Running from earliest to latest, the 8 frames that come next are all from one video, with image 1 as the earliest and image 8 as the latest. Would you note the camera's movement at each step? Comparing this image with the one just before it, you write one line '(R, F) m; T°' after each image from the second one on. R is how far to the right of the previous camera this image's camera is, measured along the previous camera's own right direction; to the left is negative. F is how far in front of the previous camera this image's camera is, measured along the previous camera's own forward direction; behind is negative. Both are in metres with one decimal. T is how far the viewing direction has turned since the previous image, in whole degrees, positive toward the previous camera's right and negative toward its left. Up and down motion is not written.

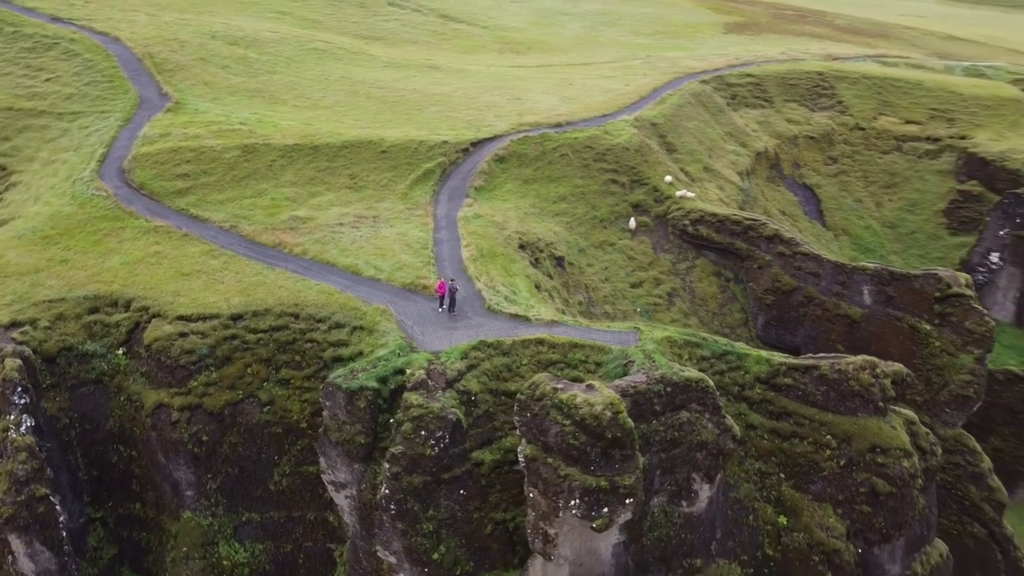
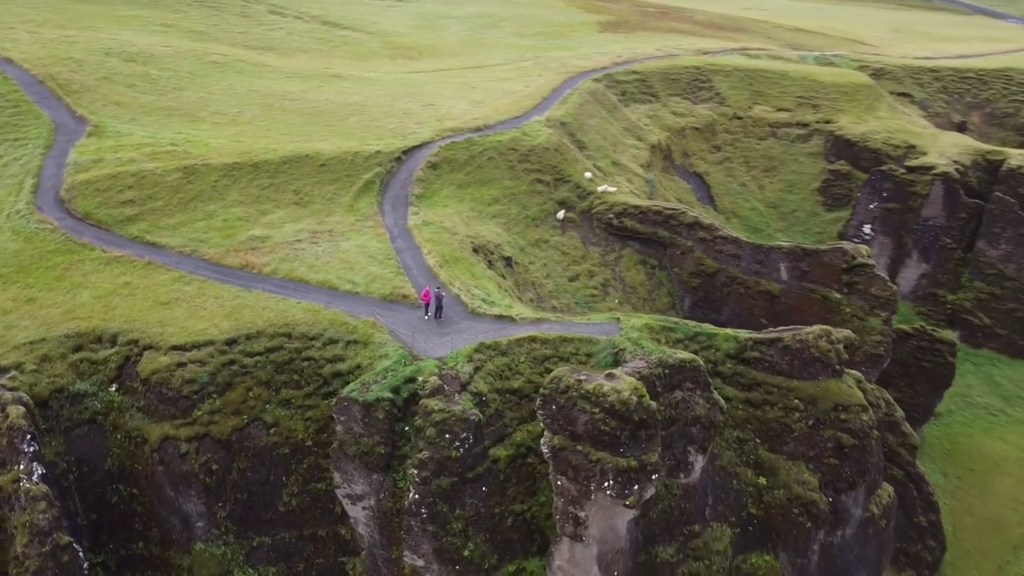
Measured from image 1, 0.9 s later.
(-3.8, -0.8) m; +9°
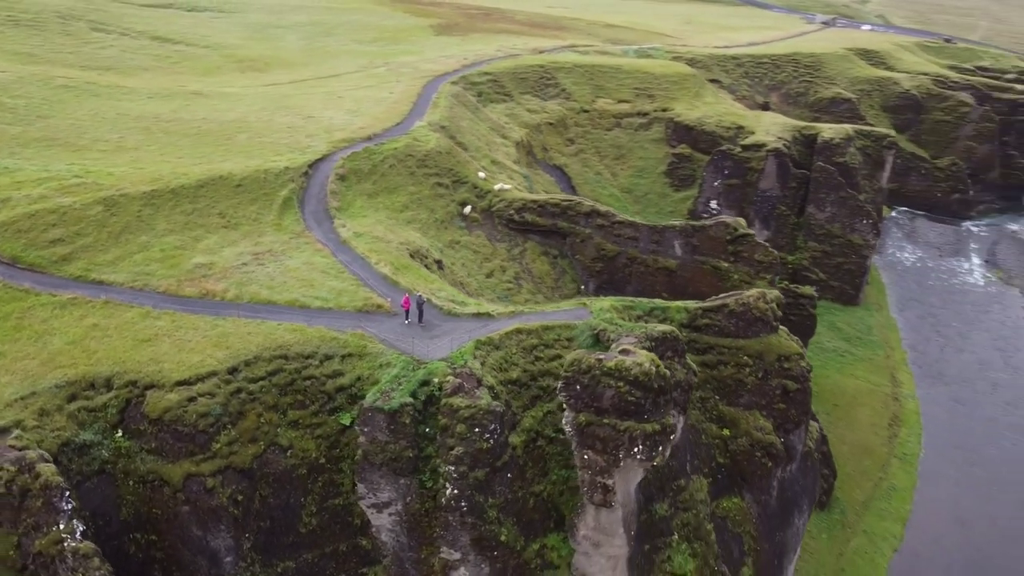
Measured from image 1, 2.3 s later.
(-5.4, -0.7) m; +13°
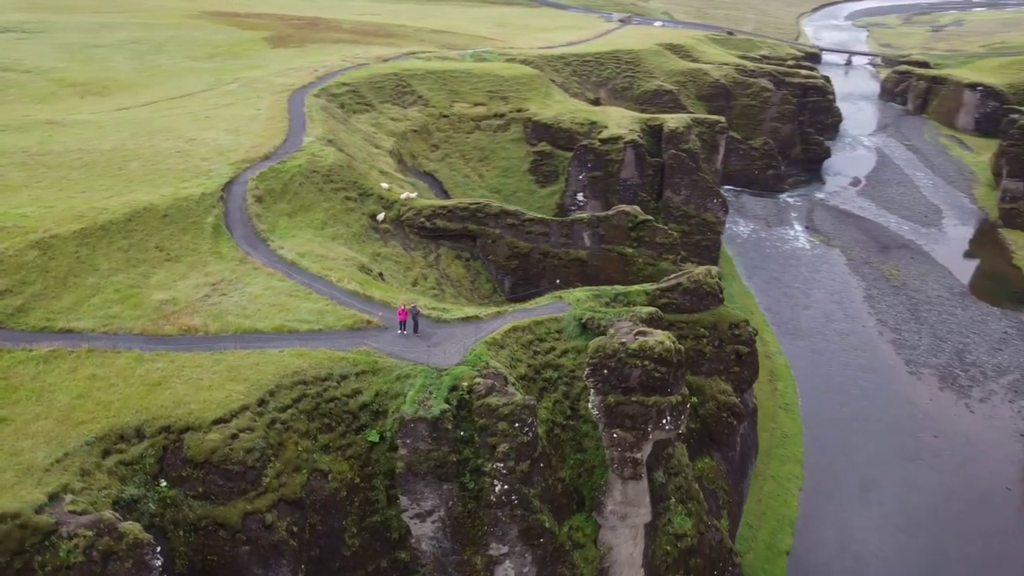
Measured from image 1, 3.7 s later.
(-6.0, -0.4) m; +13°
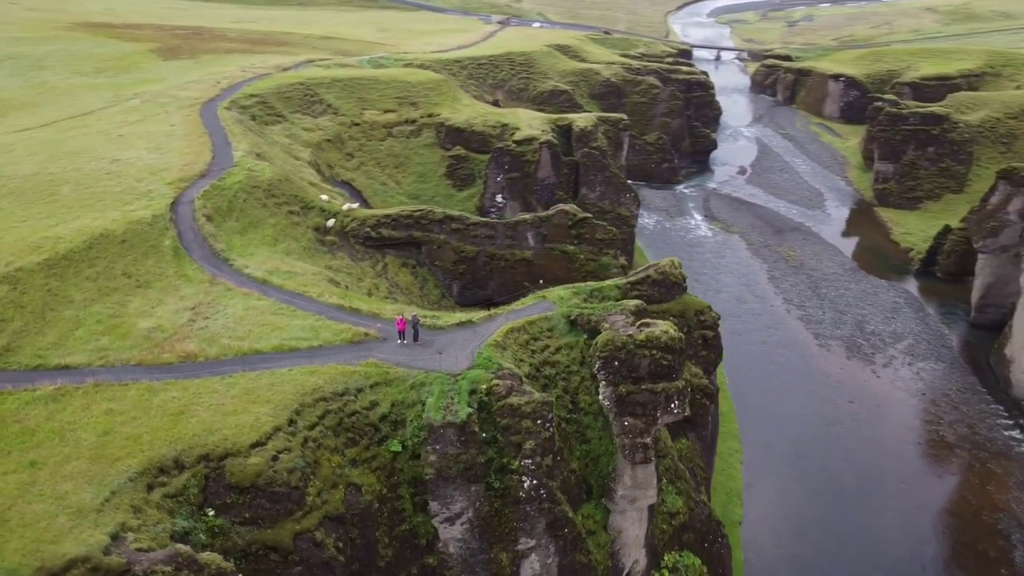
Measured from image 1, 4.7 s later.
(-3.9, -0.5) m; +8°
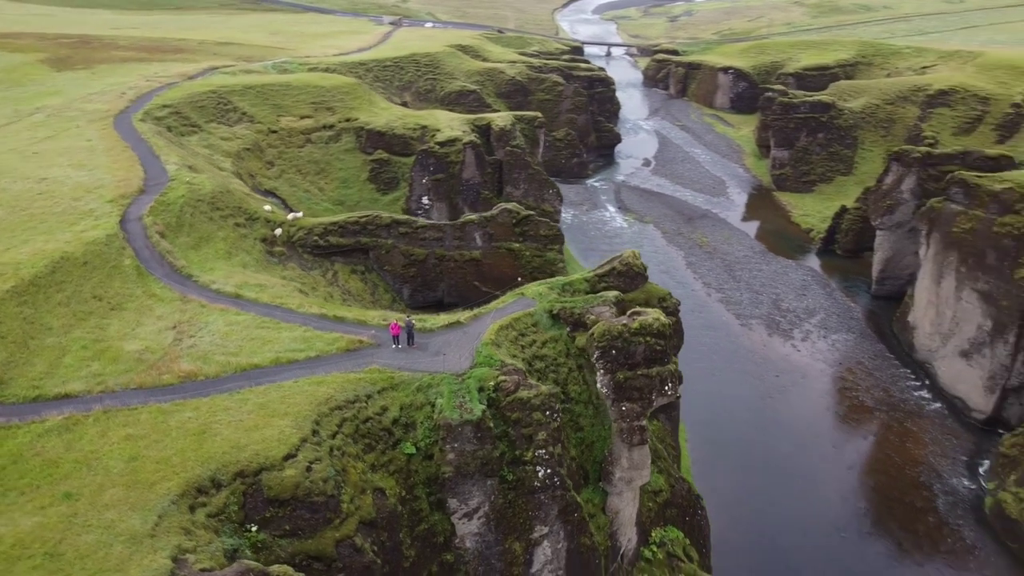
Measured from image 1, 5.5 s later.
(-3.3, -0.7) m; +7°
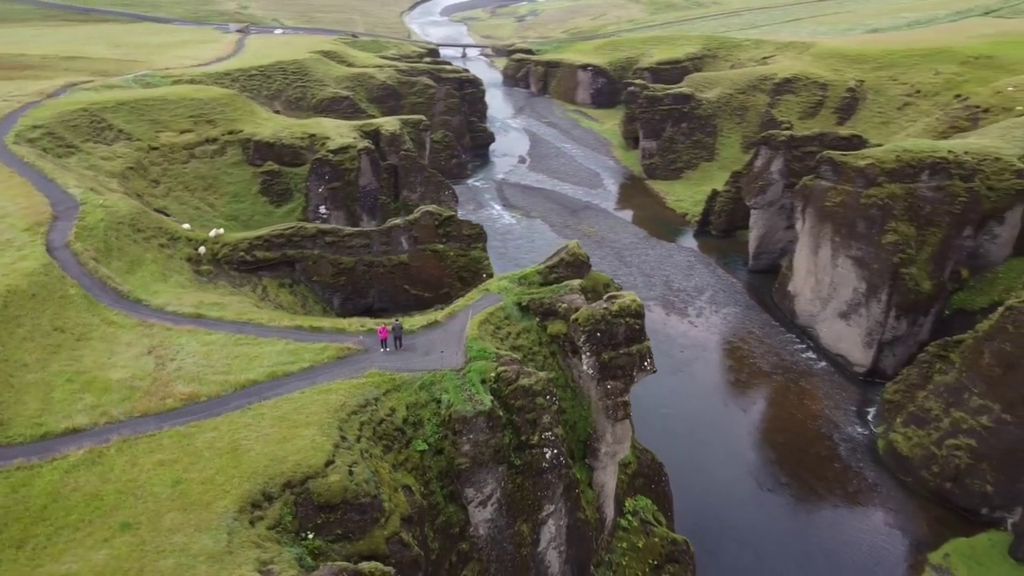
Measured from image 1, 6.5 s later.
(-4.4, -0.9) m; +10°
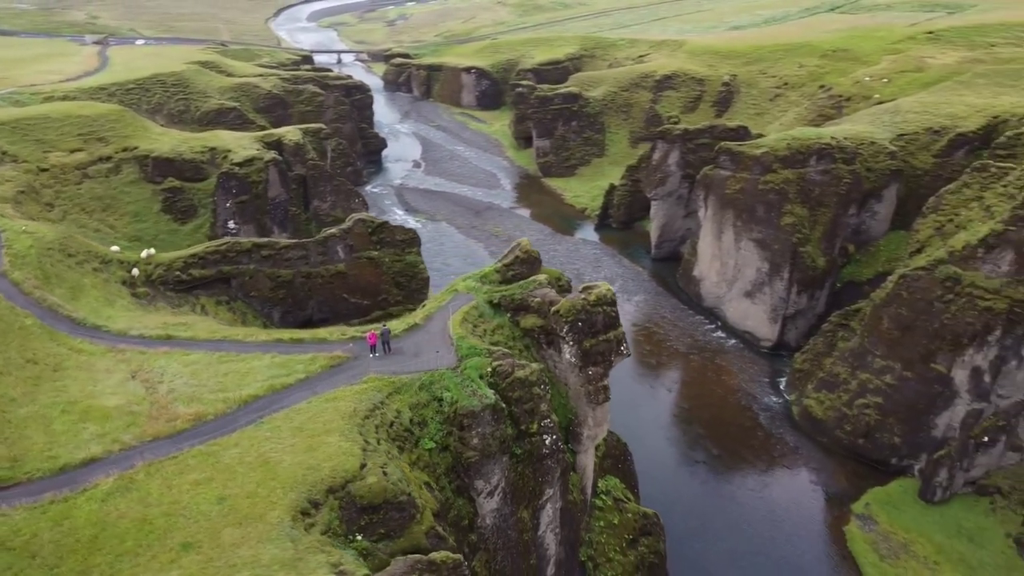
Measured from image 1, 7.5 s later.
(-3.8, -0.9) m; +9°
